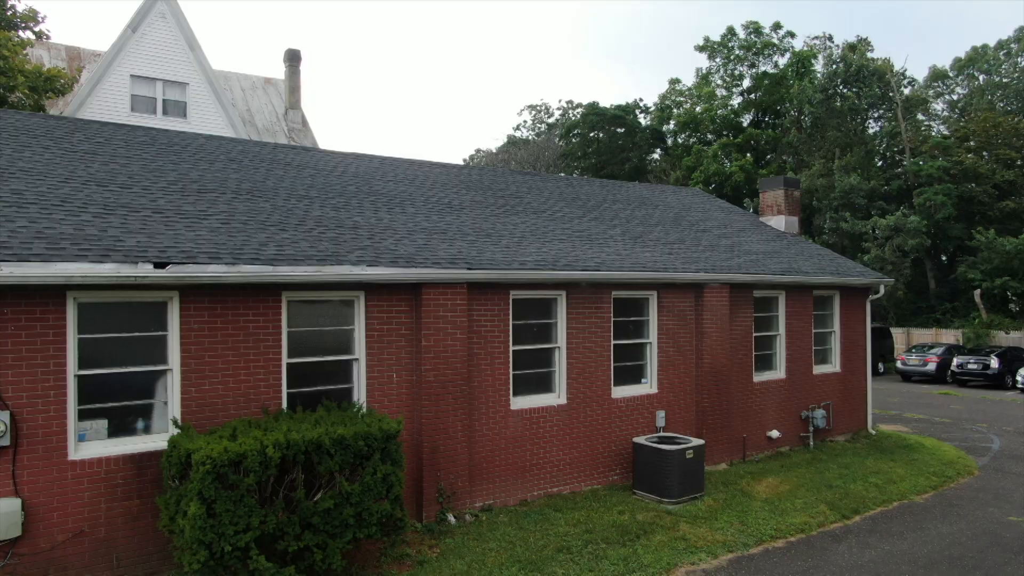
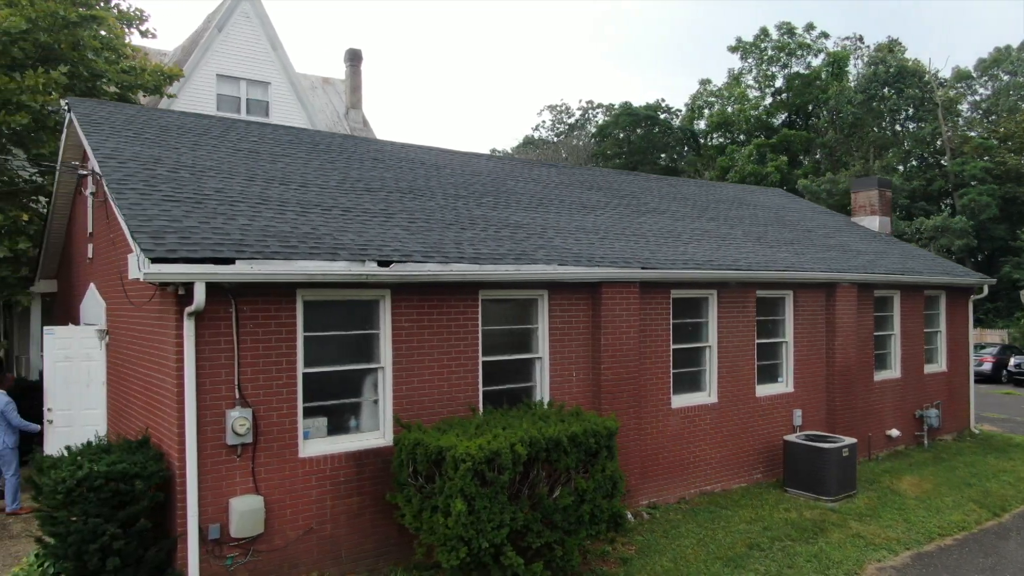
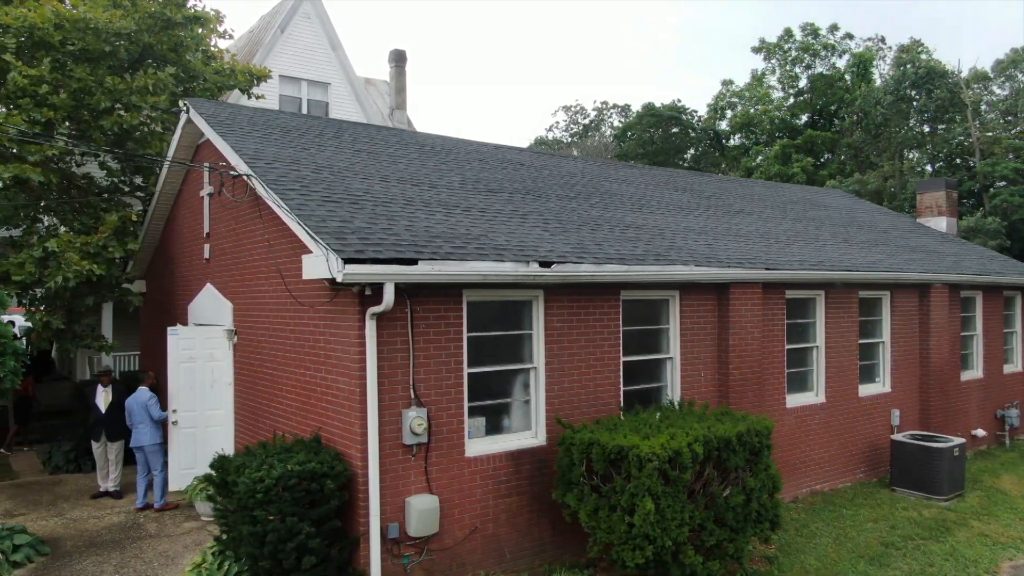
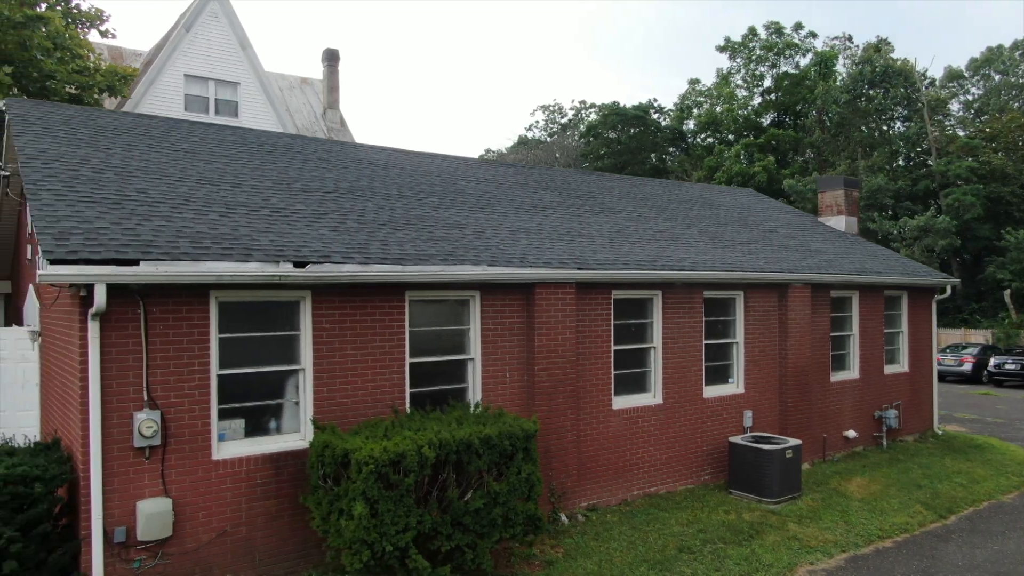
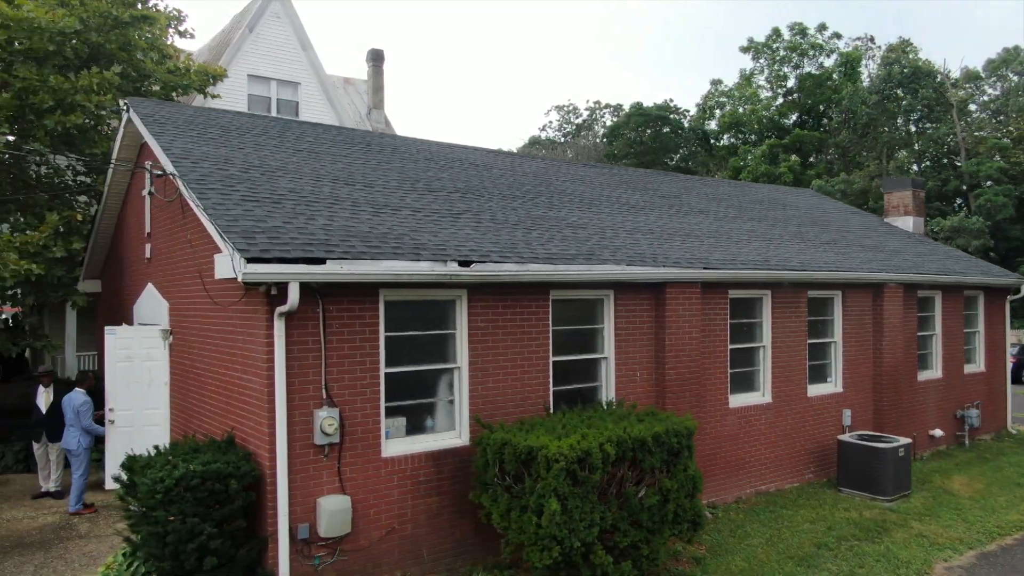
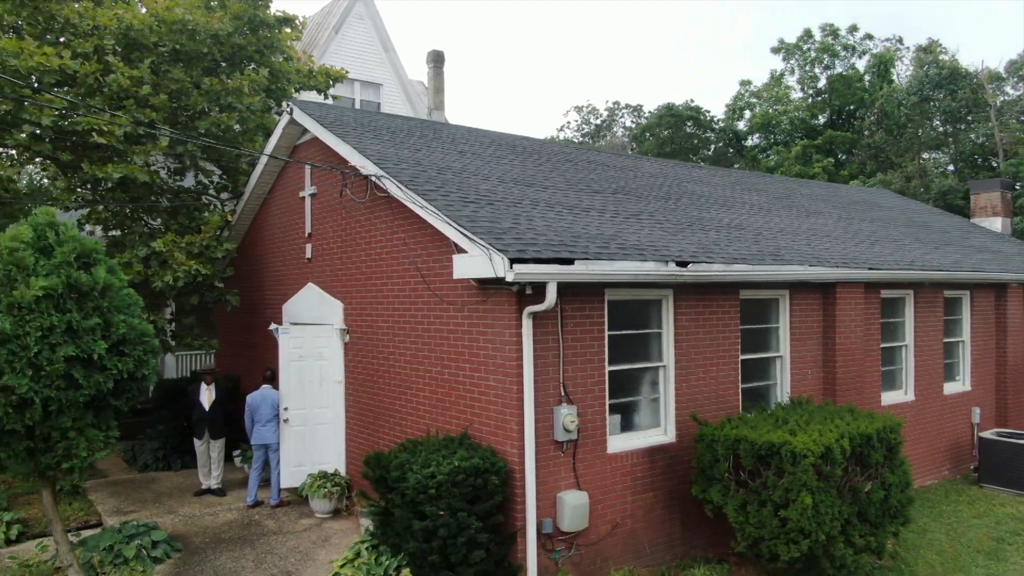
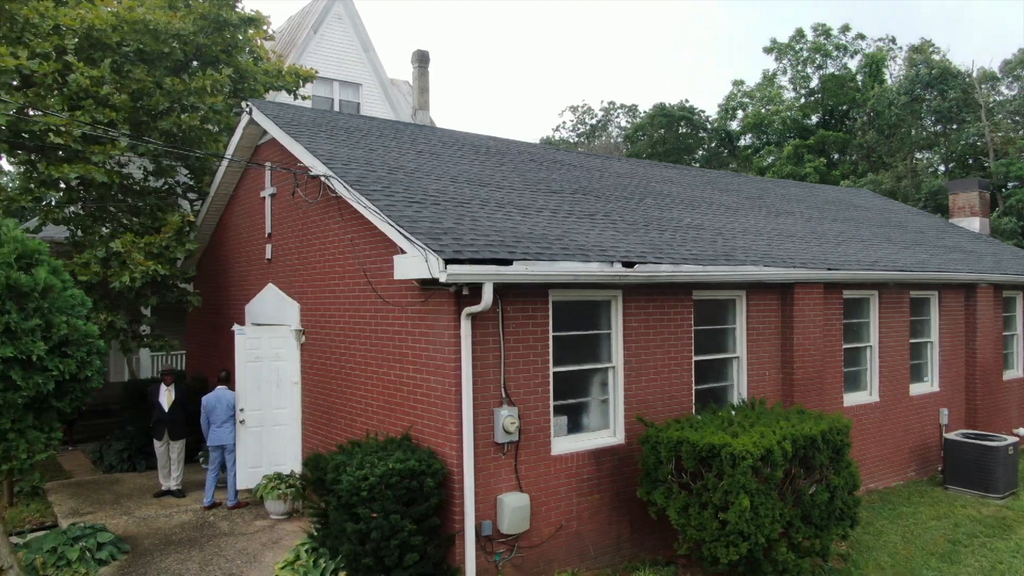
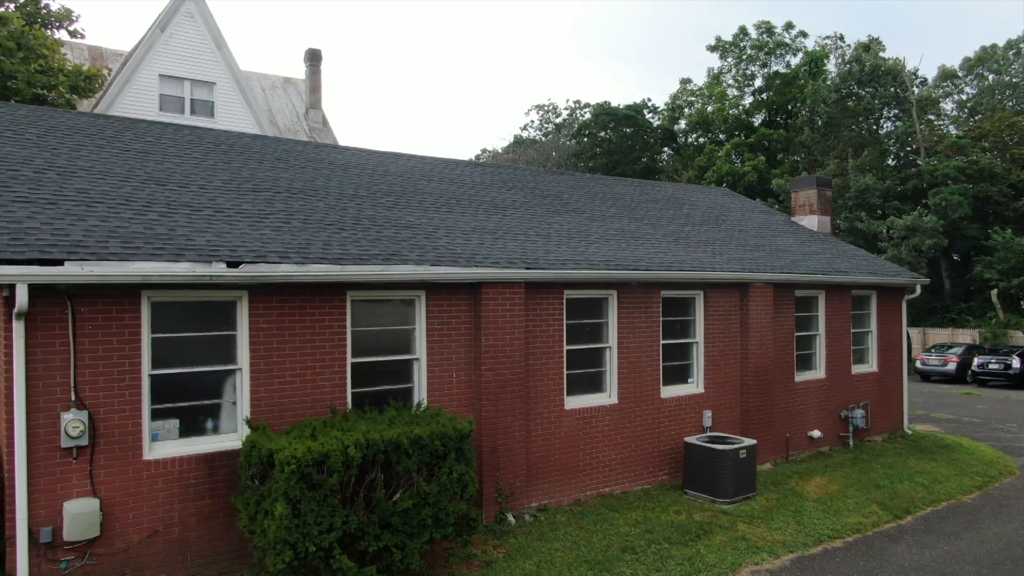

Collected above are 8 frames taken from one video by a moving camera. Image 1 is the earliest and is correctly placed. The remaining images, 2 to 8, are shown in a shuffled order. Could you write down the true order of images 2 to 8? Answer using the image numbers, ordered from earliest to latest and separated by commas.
8, 4, 2, 5, 3, 7, 6
